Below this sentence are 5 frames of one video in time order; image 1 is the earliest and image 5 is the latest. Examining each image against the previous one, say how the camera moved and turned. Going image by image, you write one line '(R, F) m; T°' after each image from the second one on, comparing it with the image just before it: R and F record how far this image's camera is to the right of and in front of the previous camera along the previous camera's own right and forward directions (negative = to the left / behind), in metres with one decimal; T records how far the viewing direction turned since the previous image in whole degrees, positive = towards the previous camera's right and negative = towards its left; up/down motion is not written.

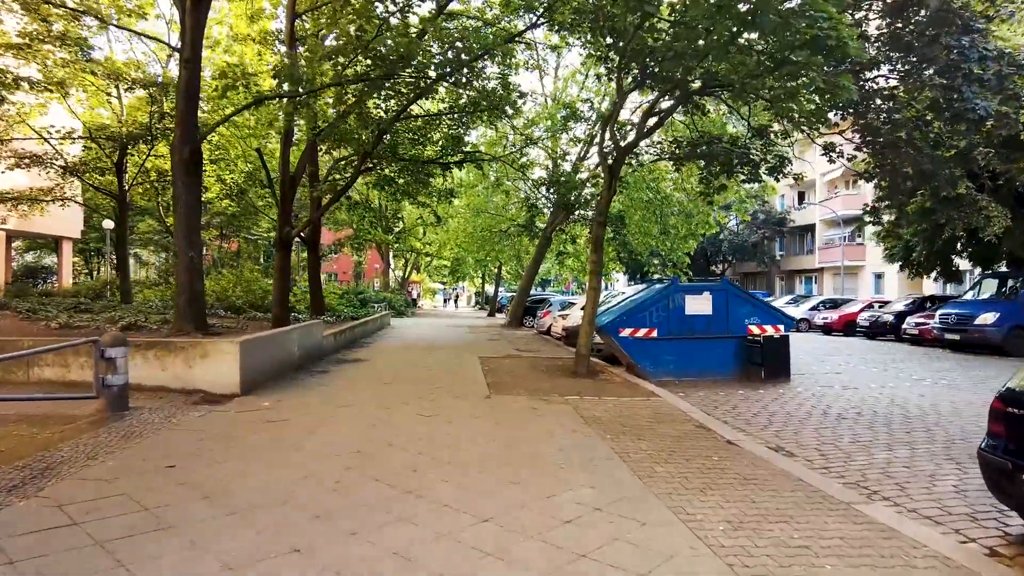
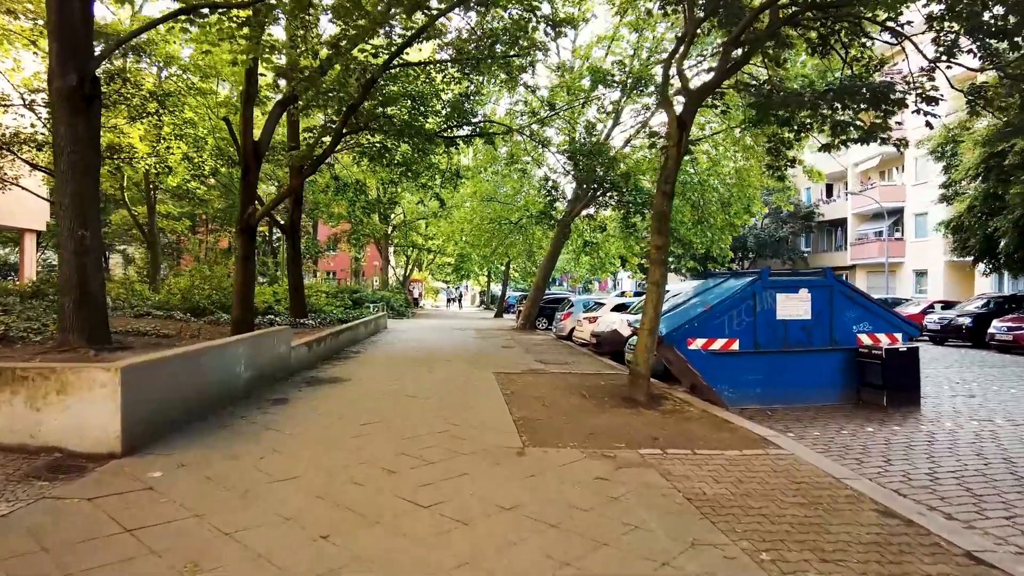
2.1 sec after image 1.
(-0.3, +2.9) m; 0°
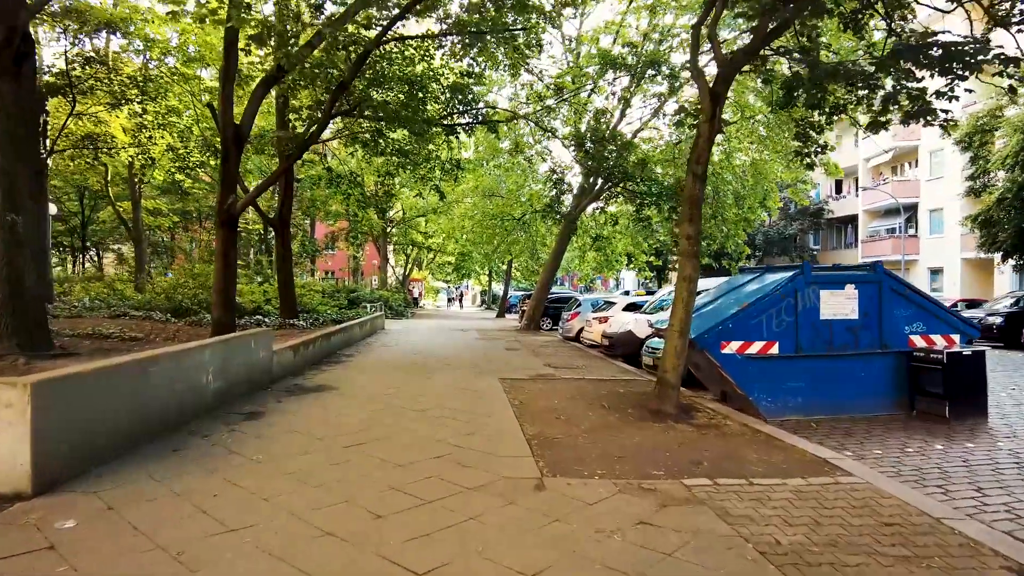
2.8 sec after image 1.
(-0.1, +1.0) m; 0°
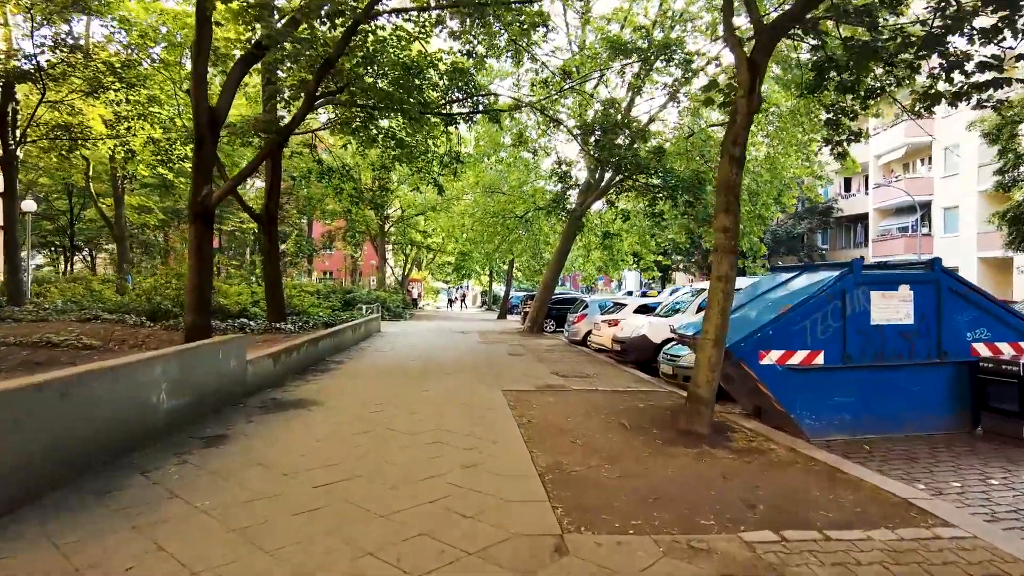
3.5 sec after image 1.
(-0.1, +0.9) m; 0°
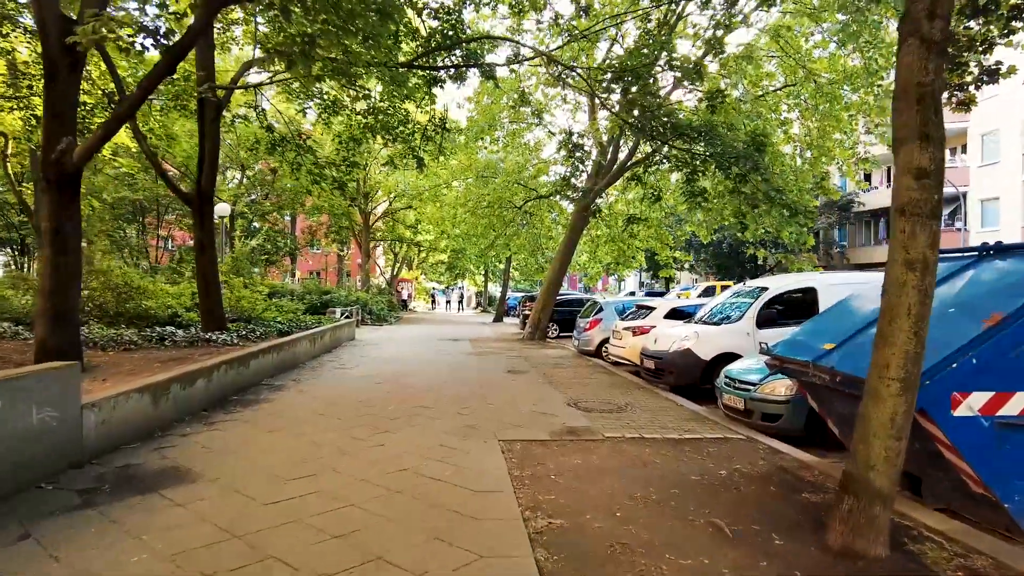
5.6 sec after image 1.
(-0.1, +2.8) m; 0°
